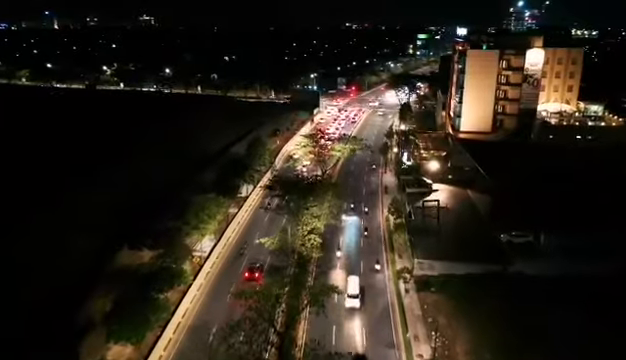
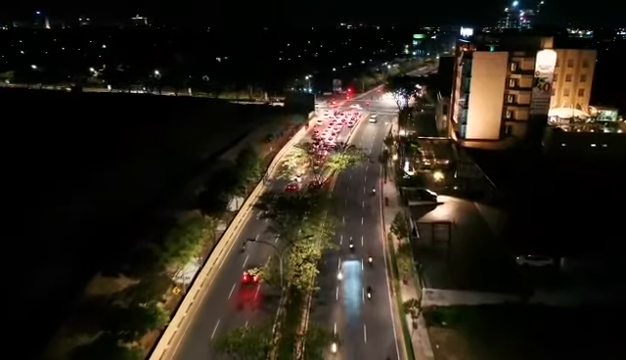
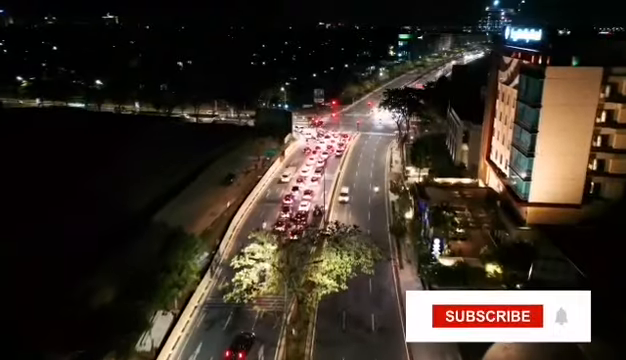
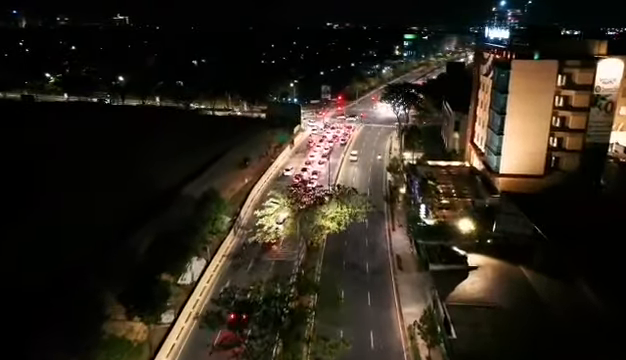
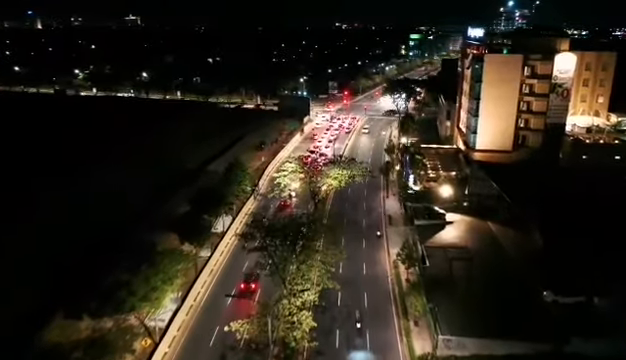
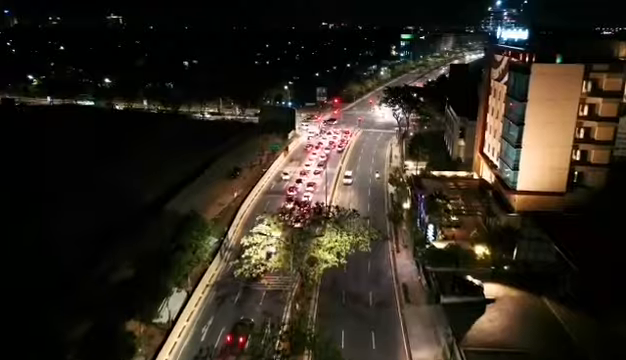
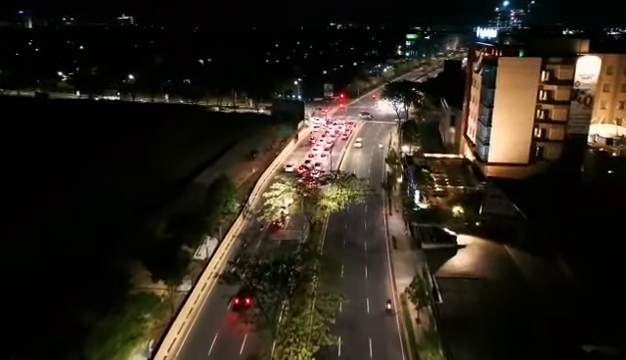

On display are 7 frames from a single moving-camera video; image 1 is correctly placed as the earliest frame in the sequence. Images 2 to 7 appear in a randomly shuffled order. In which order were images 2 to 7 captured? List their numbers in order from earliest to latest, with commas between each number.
2, 5, 7, 4, 6, 3
